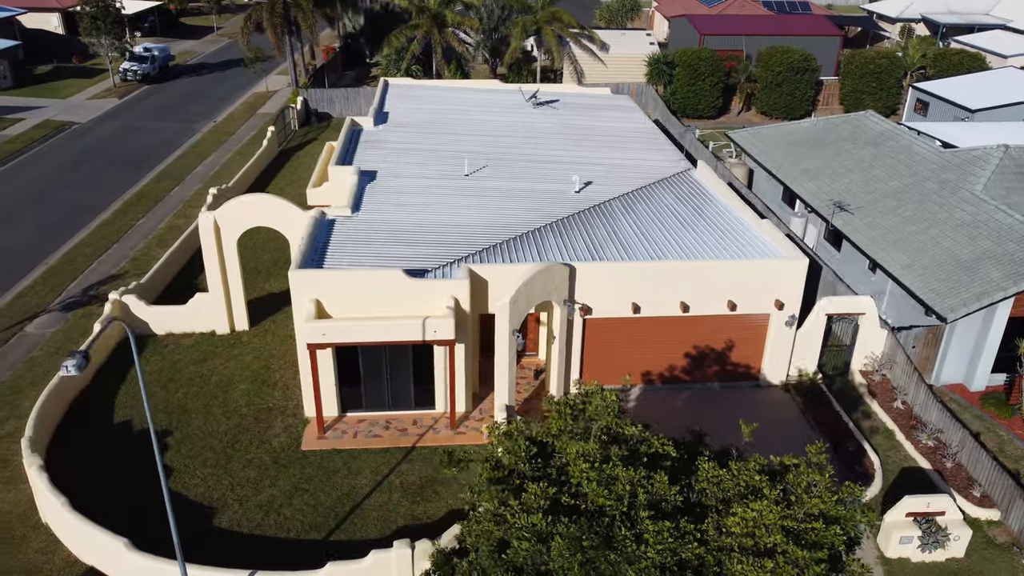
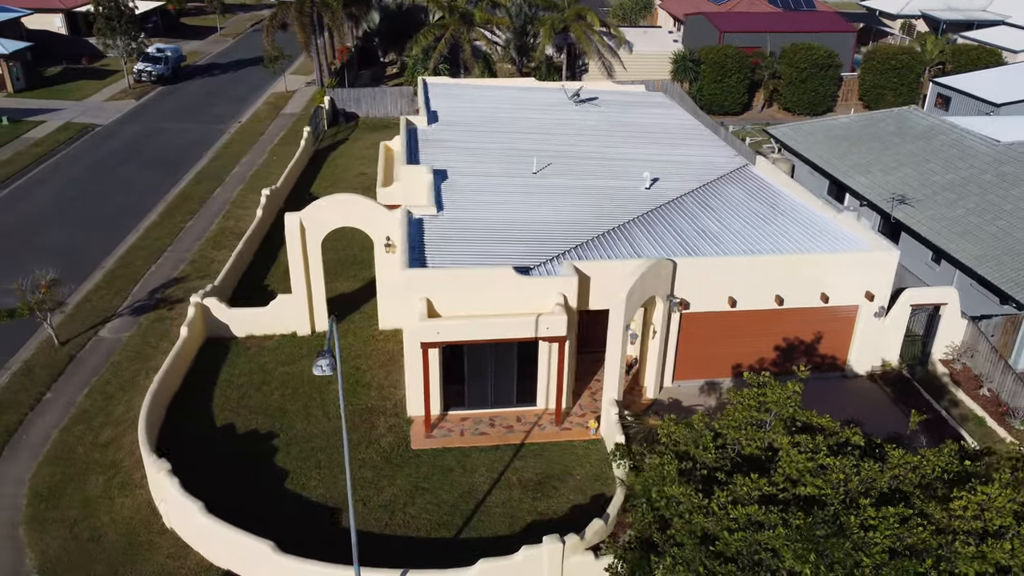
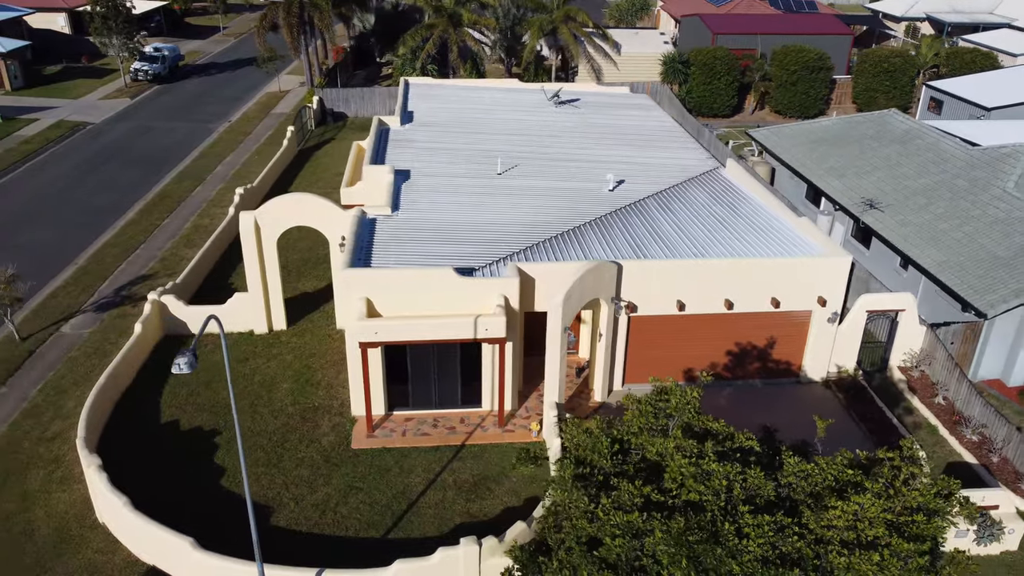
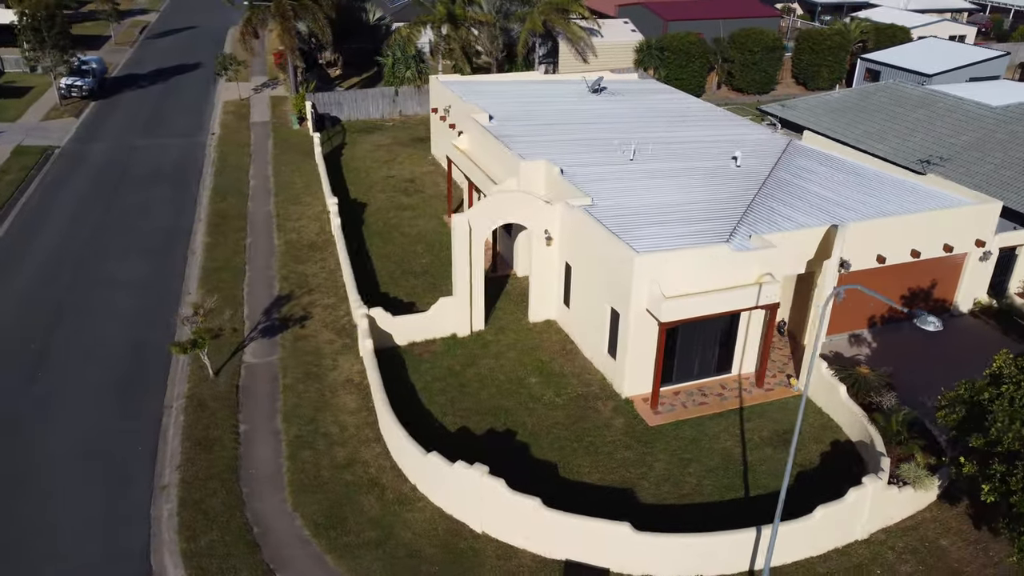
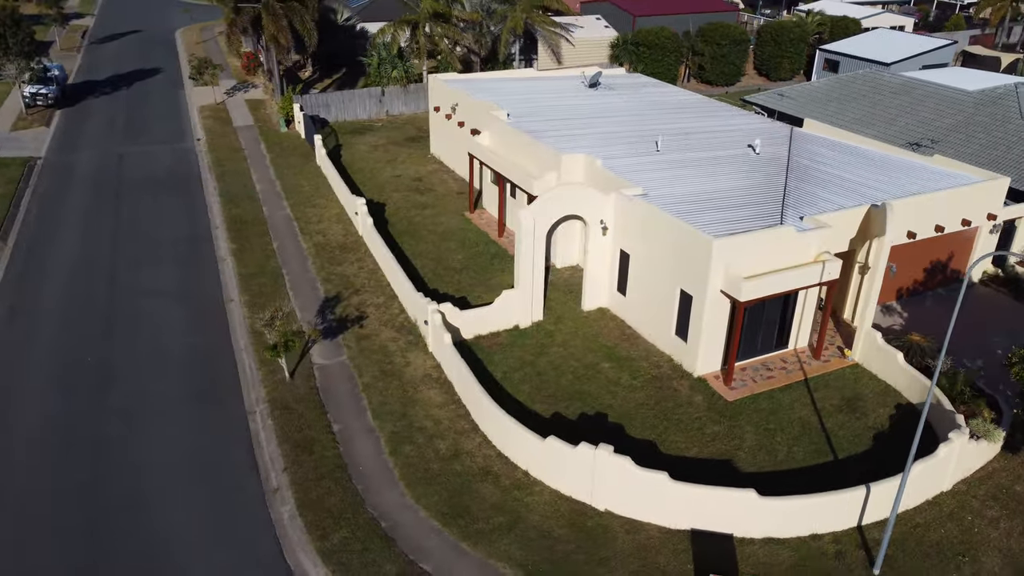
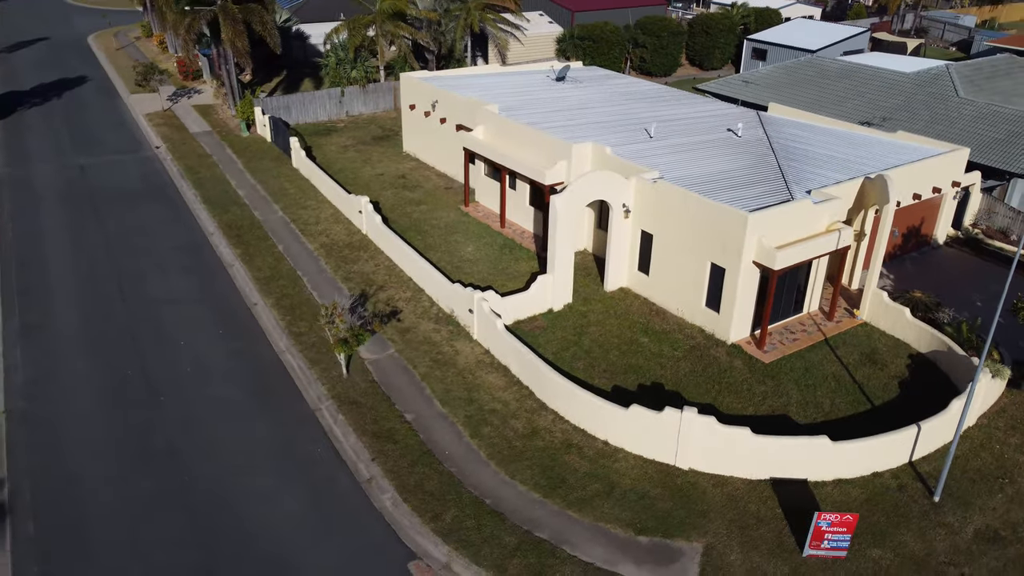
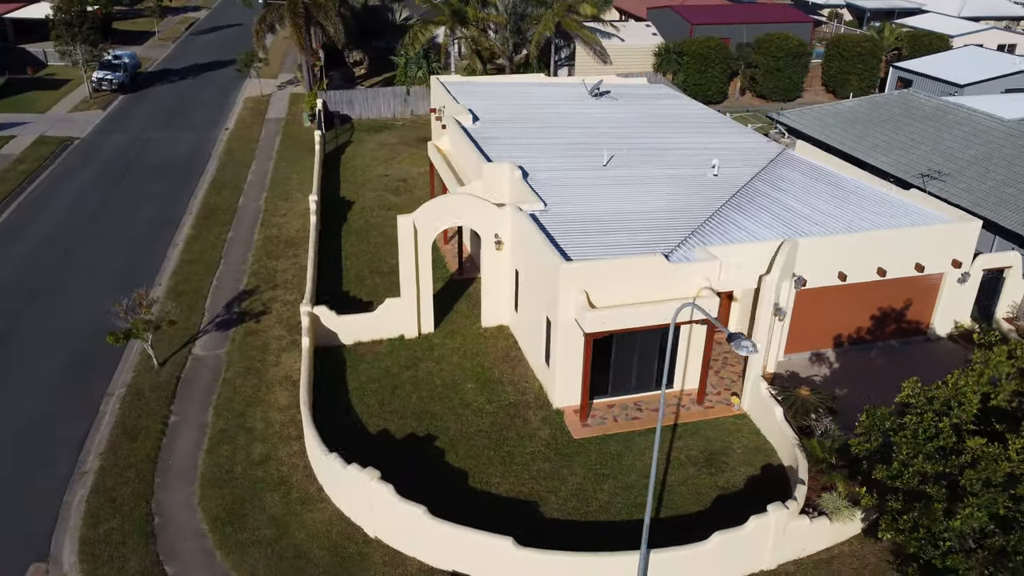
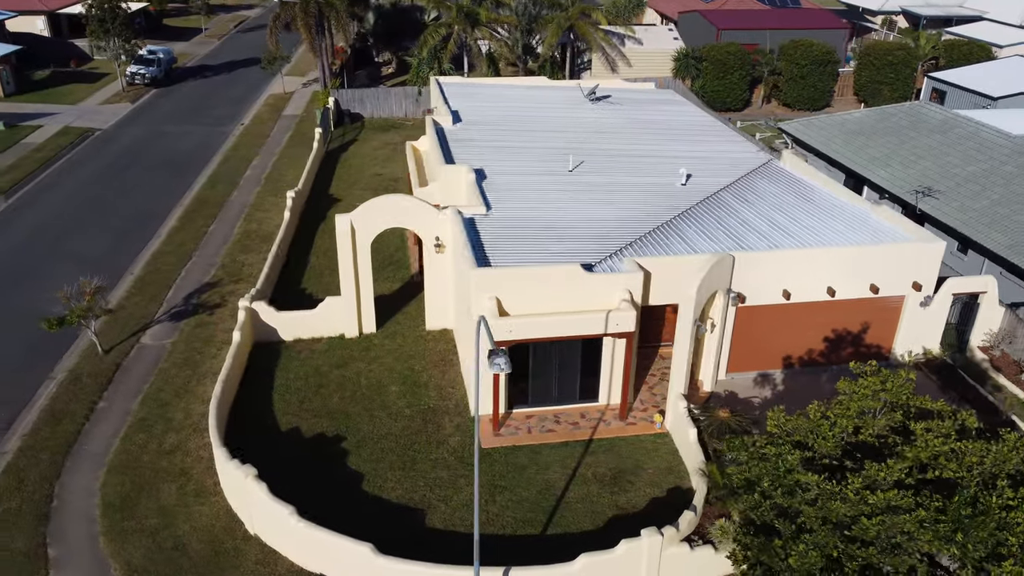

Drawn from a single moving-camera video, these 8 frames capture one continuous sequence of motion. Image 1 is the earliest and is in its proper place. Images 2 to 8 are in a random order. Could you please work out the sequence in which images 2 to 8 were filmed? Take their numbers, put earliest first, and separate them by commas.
3, 2, 8, 7, 4, 5, 6
